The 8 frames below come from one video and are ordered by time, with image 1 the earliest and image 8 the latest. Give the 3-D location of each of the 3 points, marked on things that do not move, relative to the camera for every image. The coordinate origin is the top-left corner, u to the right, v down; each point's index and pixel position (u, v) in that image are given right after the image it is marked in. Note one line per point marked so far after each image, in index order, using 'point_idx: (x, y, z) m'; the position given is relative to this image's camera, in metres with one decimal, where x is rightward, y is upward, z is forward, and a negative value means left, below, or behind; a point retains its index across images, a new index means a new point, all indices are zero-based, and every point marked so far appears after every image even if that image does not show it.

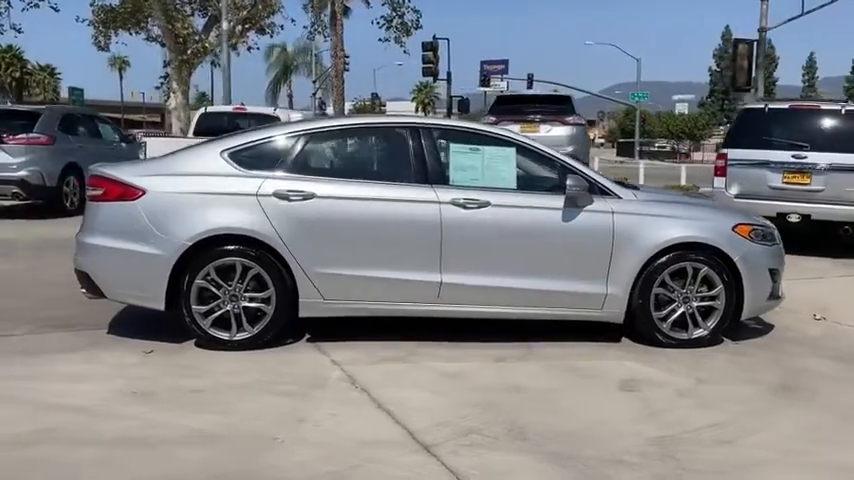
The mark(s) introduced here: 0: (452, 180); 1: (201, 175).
0: (+0.2, +0.5, +6.5) m
1: (-1.9, +0.6, +6.3) m
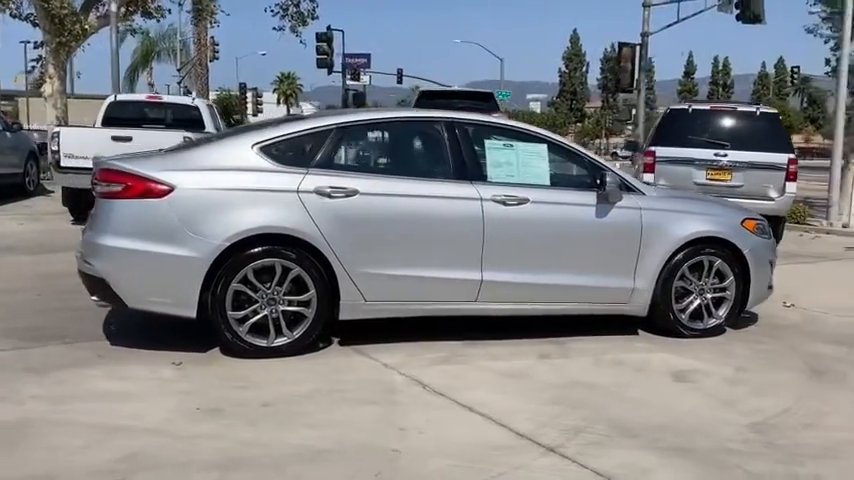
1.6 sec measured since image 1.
0: (+0.6, +0.5, +6.4) m
1: (-1.5, +0.6, +5.8) m
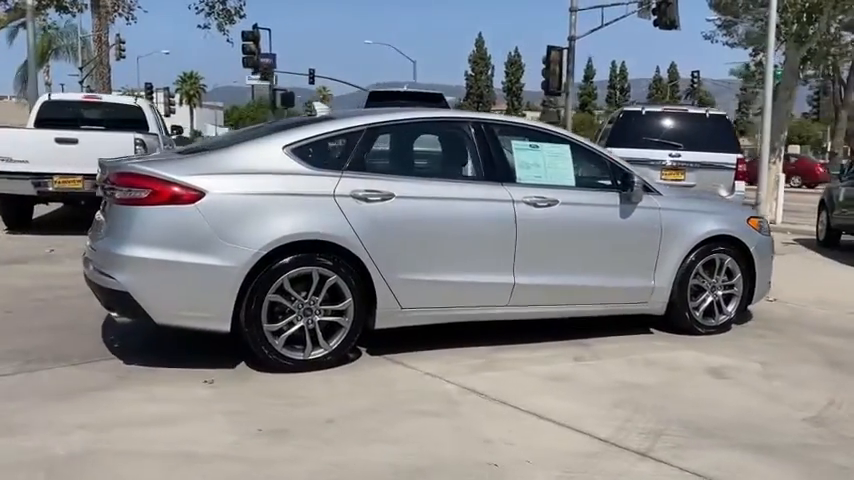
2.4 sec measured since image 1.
0: (+0.8, +0.5, +6.3) m
1: (-1.2, +0.5, +5.5) m
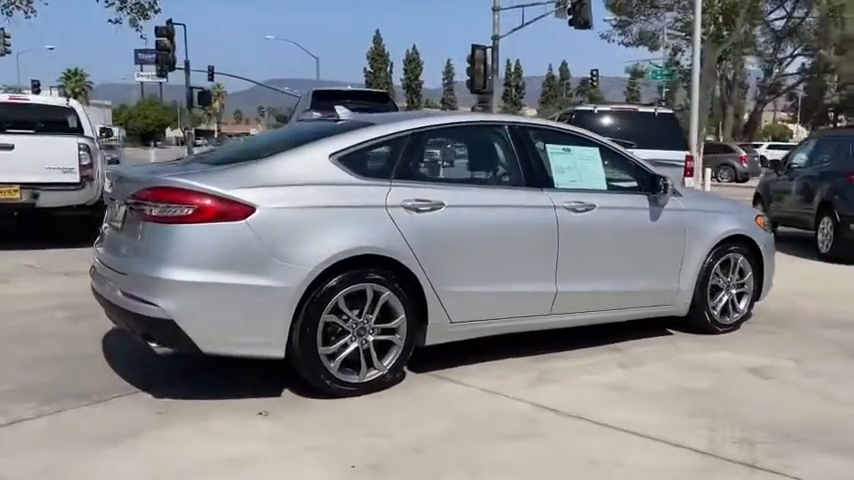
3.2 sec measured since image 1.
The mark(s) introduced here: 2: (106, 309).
0: (+1.1, +0.5, +6.2) m
1: (-0.8, +0.4, +5.1) m
2: (-2.3, -0.5, +5.4) m
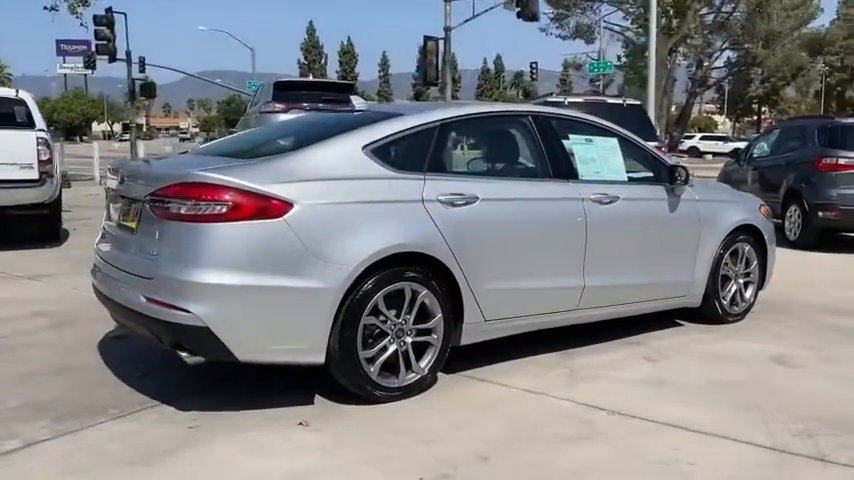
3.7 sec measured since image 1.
0: (+1.2, +0.5, +6.0) m
1: (-0.5, +0.4, +4.8) m
2: (-2.0, -0.5, +5.0) m
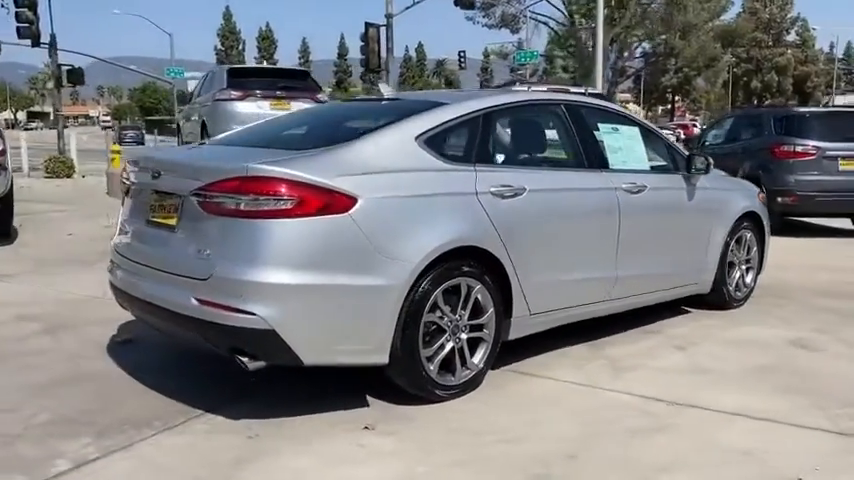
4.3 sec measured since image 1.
0: (+1.5, +0.6, +6.0) m
1: (-0.1, +0.4, +4.6) m
2: (-1.7, -0.5, +4.6) m
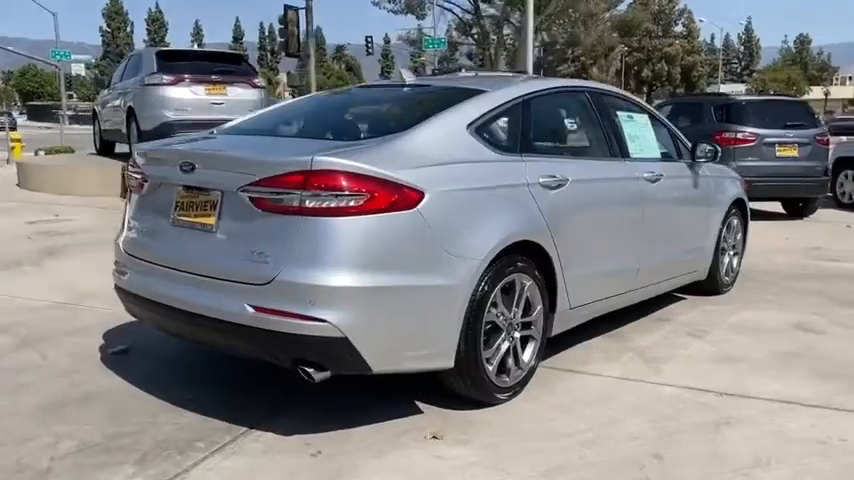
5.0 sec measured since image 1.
0: (+1.6, +0.7, +5.9) m
1: (+0.2, +0.5, +4.3) m
2: (-1.3, -0.5, +4.2) m
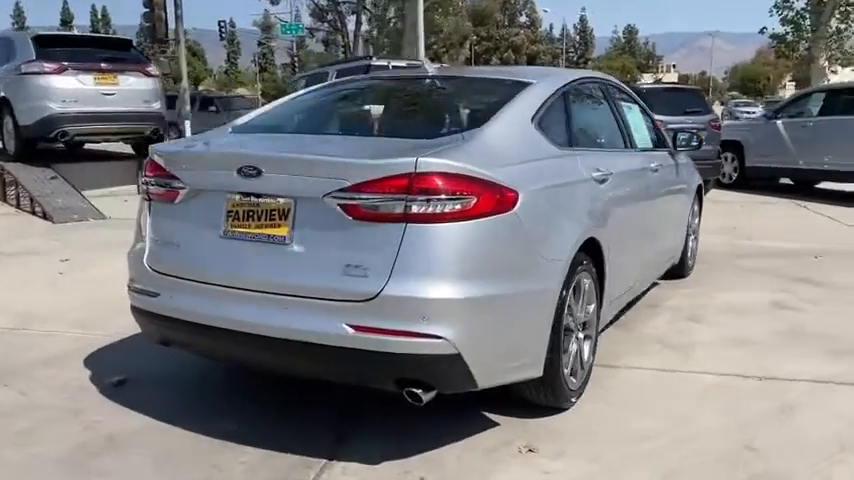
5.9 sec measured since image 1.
0: (+1.7, +0.8, +5.9) m
1: (+0.6, +0.5, +4.1) m
2: (-0.8, -0.6, +3.7) m
